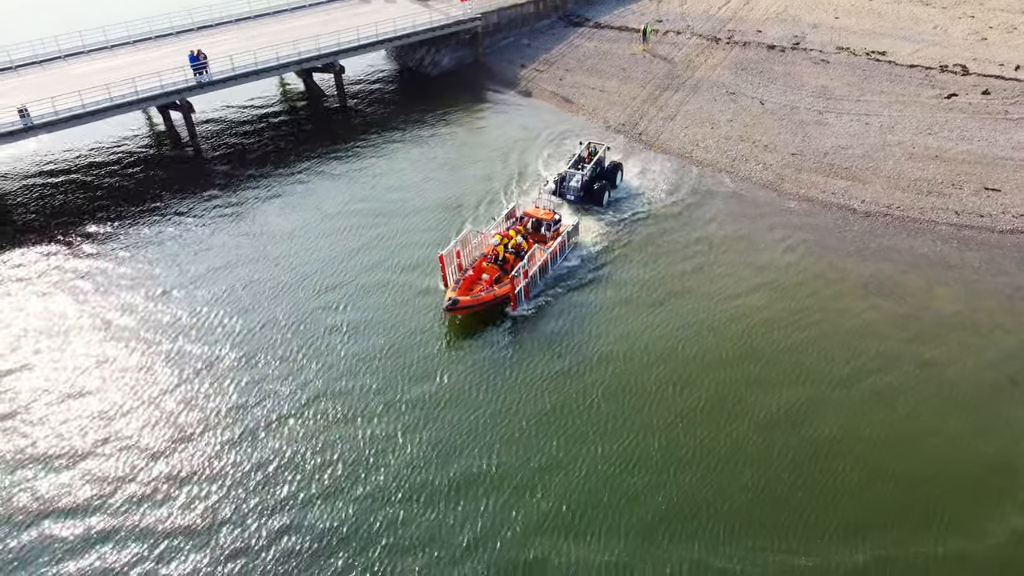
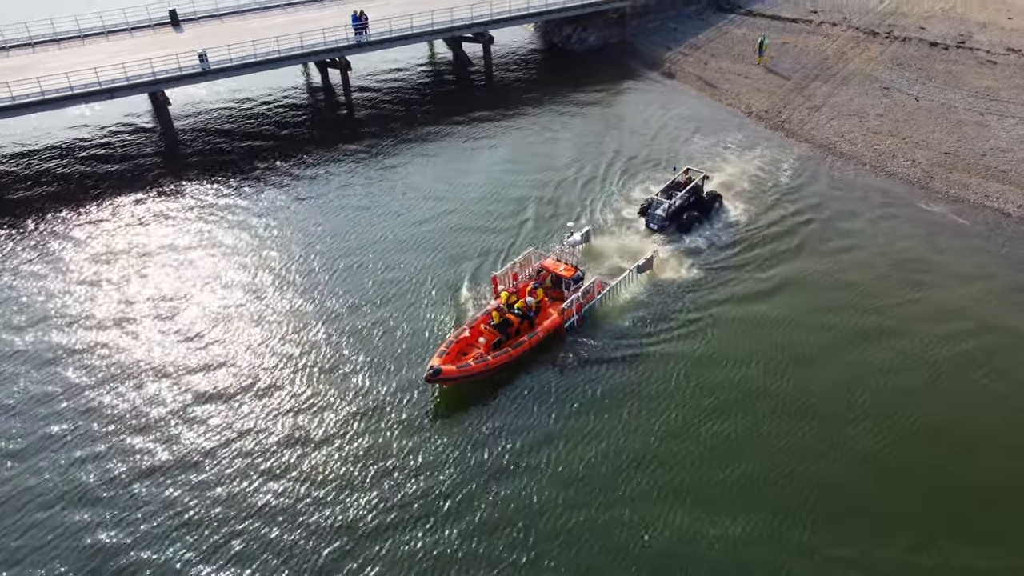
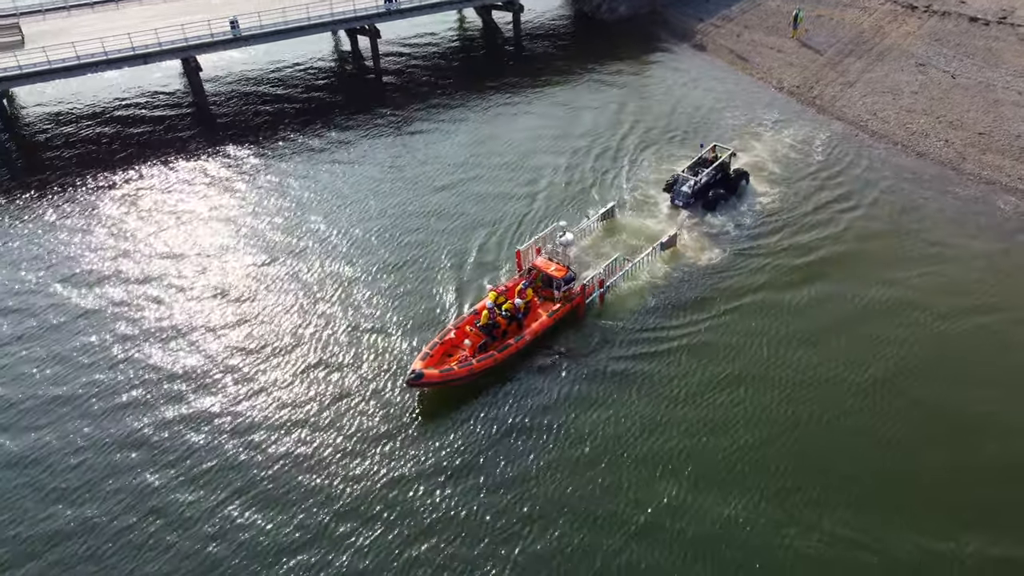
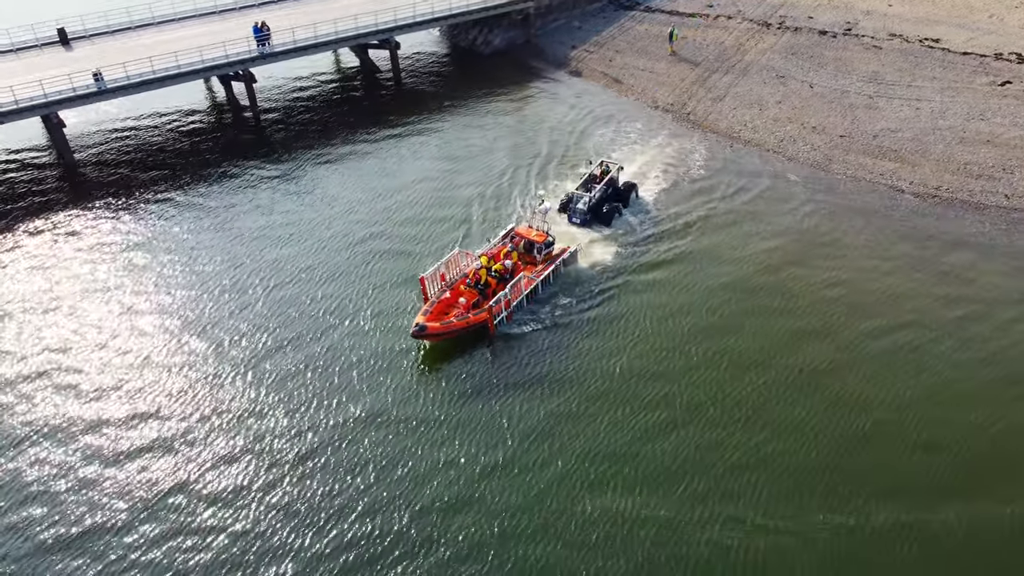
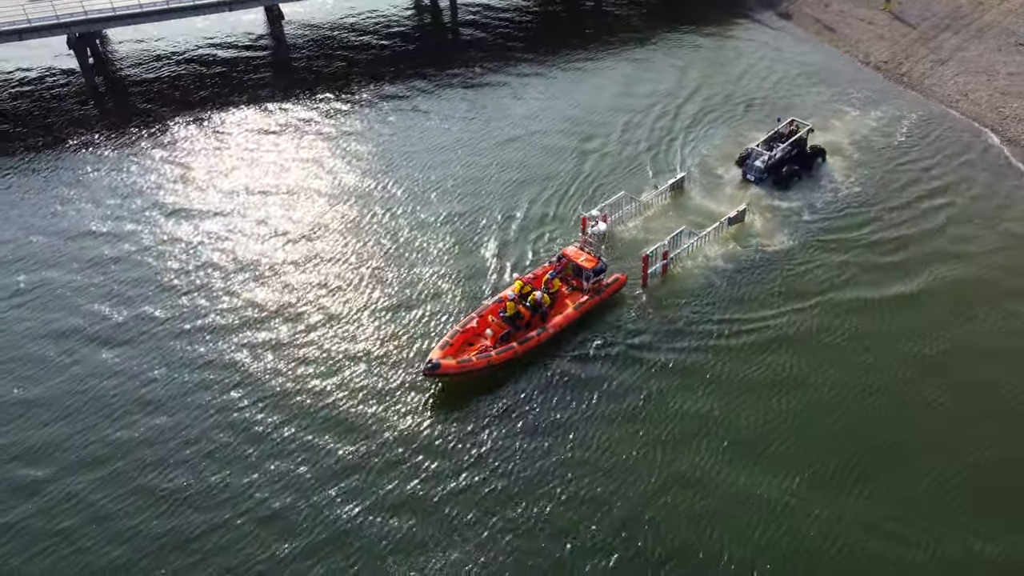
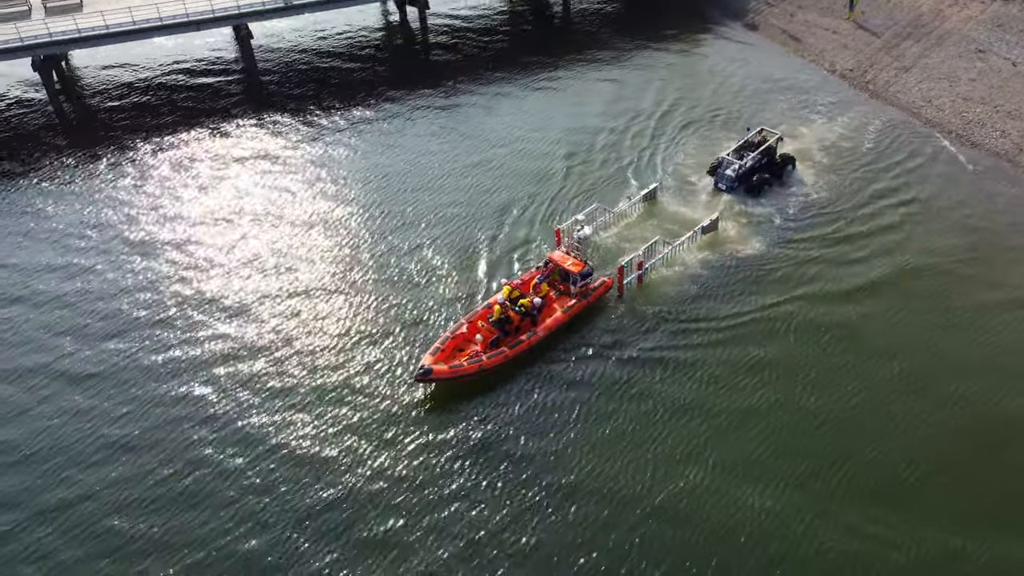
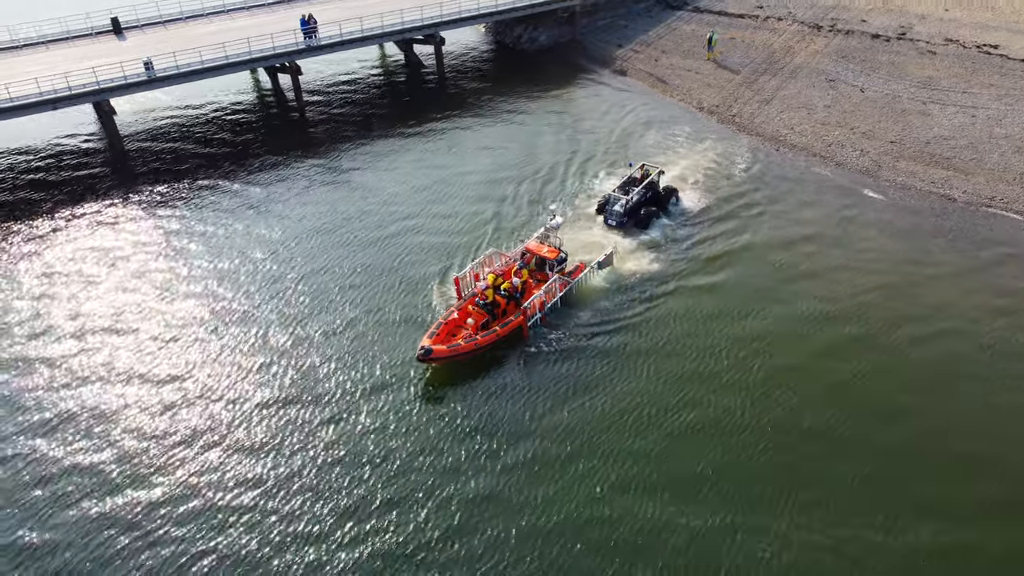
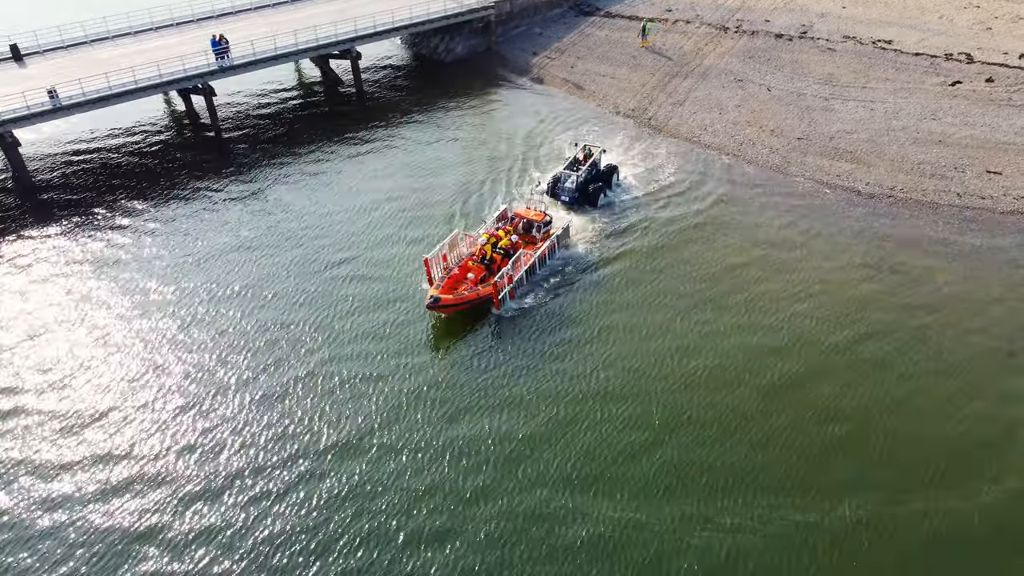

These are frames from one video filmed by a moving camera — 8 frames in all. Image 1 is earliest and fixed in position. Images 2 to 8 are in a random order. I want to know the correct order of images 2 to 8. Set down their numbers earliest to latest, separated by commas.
8, 4, 7, 2, 3, 6, 5
